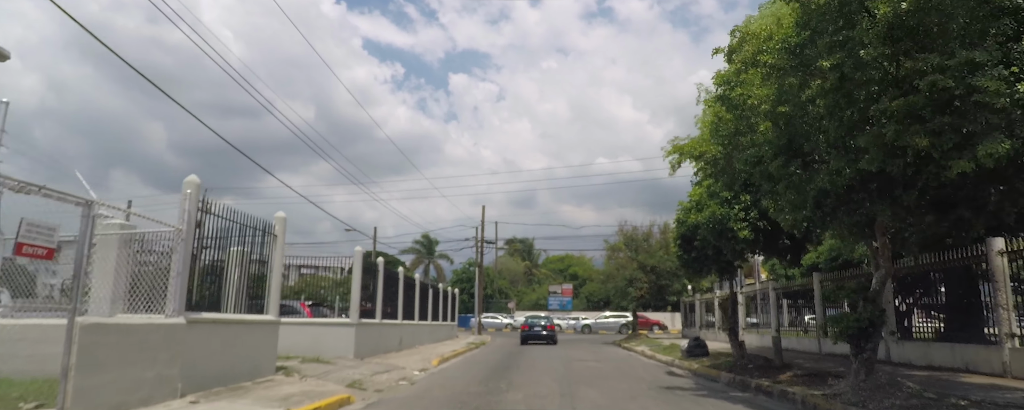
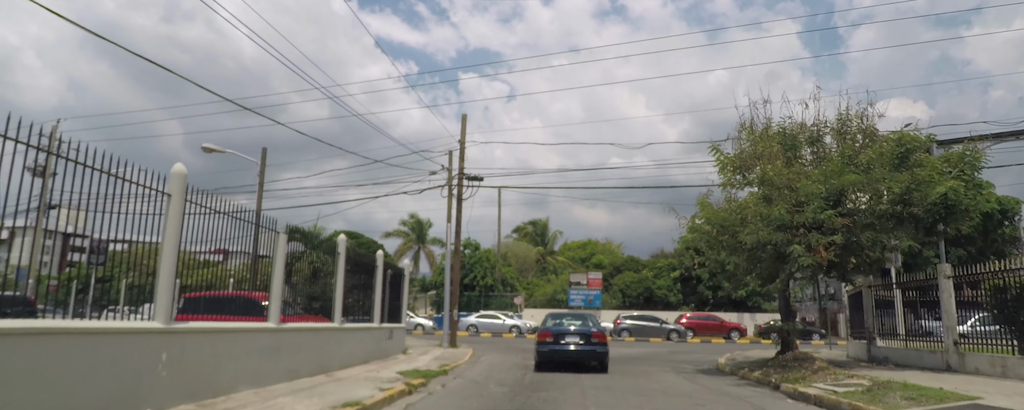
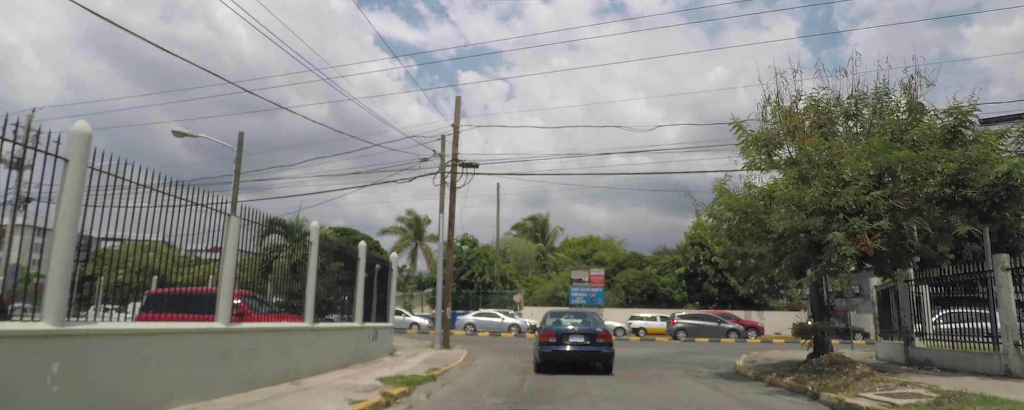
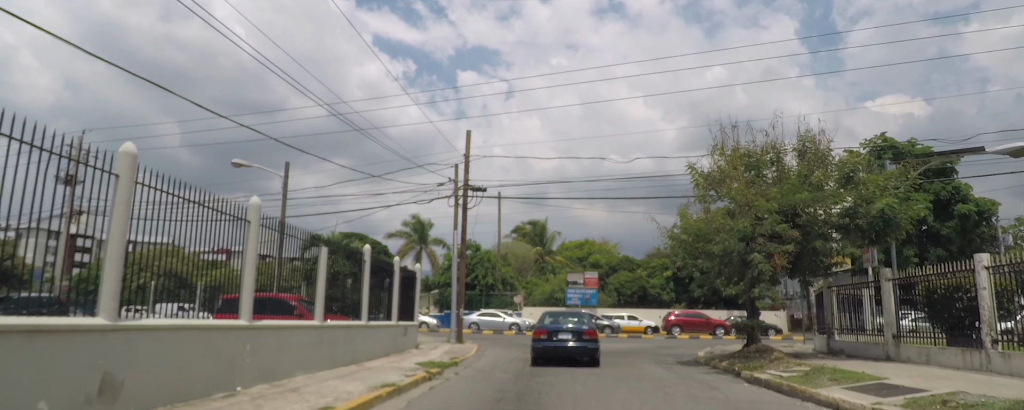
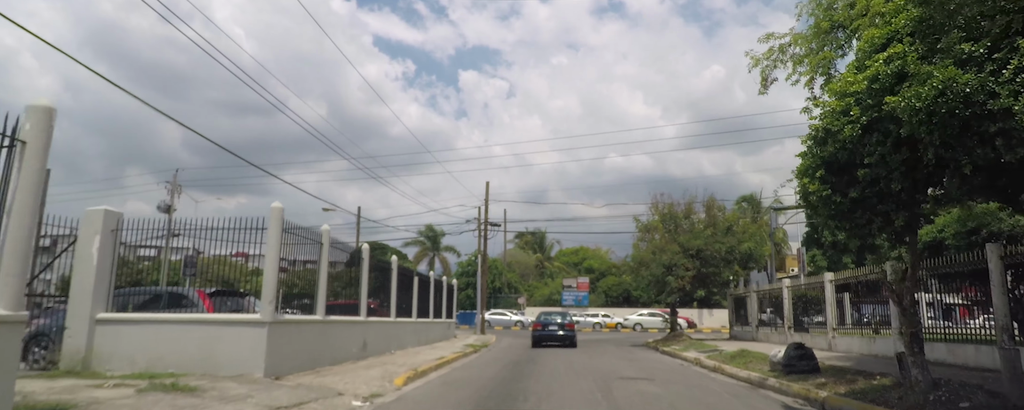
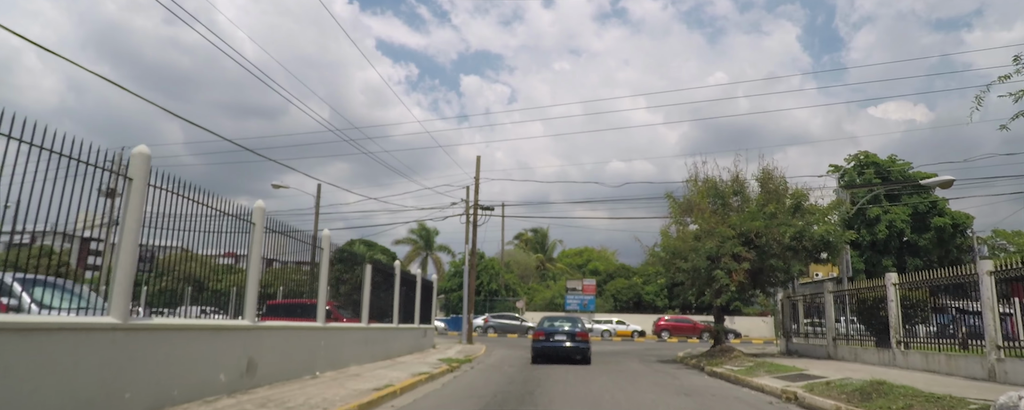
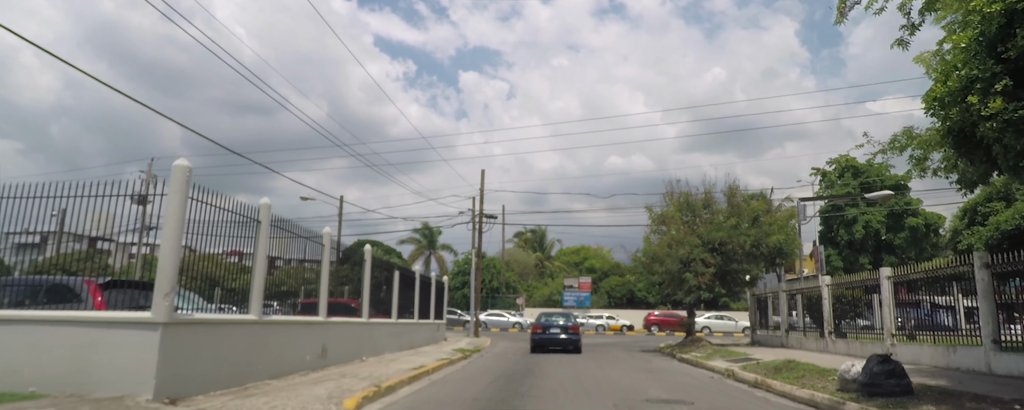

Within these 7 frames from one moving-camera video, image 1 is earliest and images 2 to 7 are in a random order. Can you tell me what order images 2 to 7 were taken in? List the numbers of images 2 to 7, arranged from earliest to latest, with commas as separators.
5, 7, 6, 4, 2, 3
